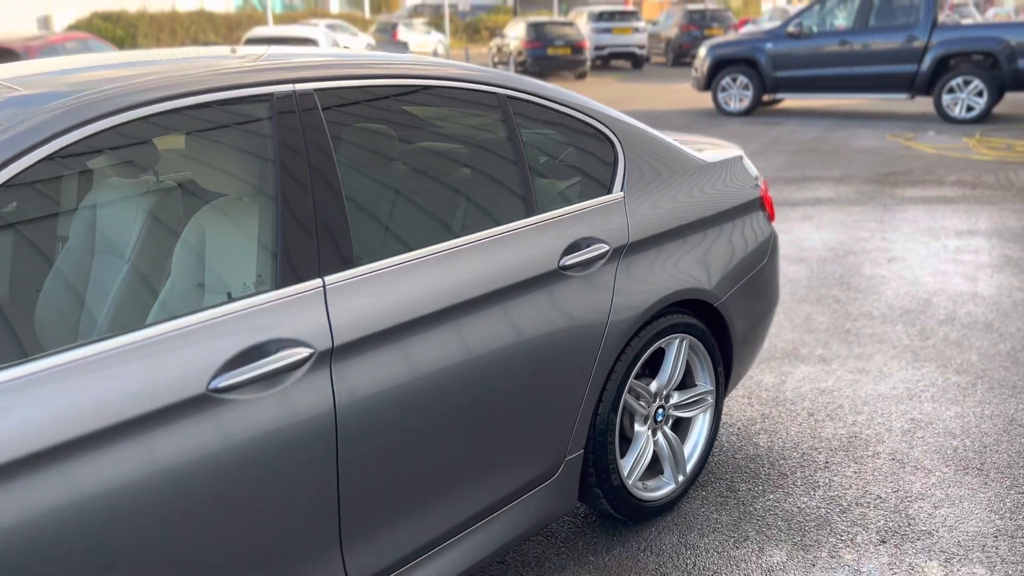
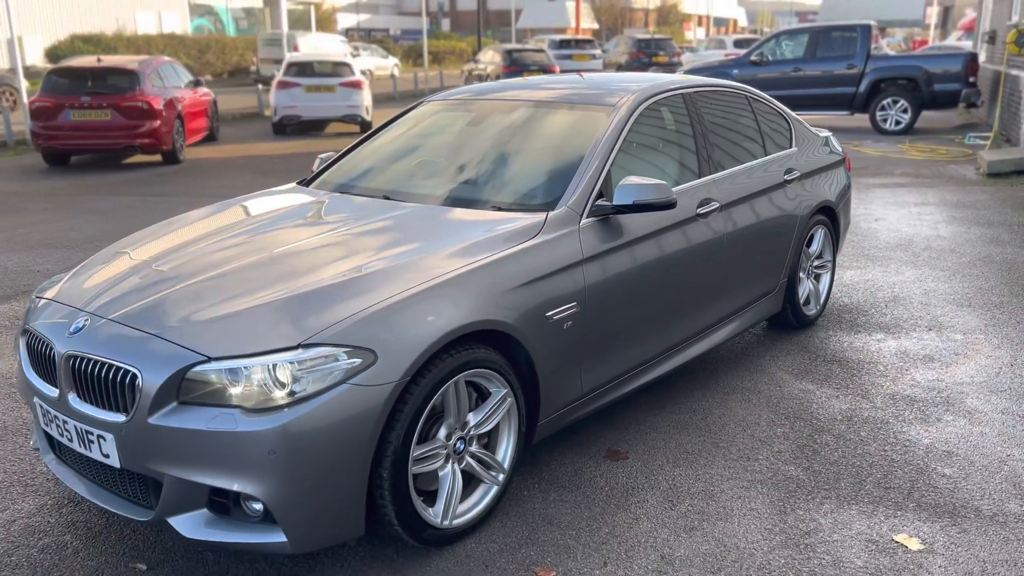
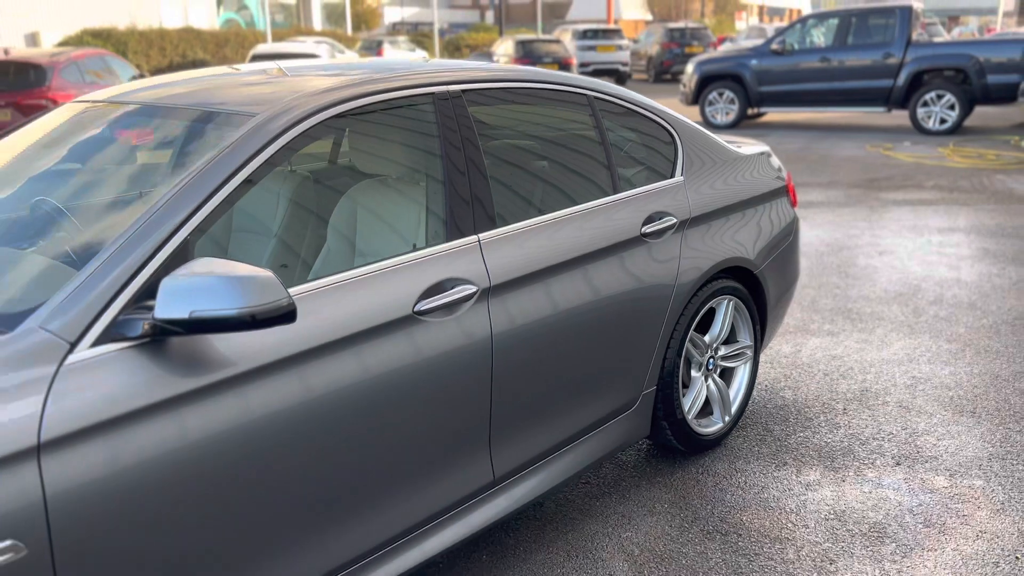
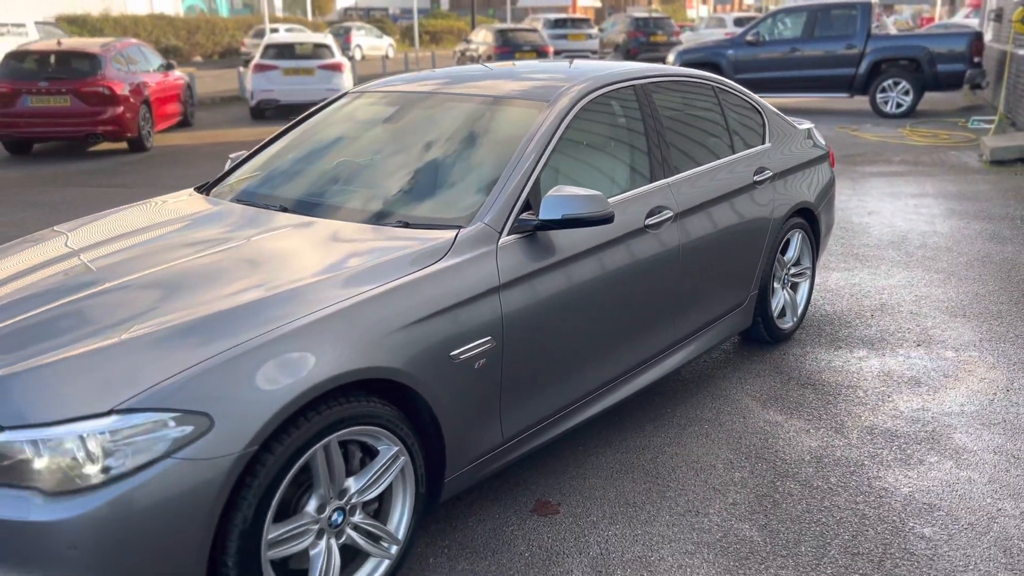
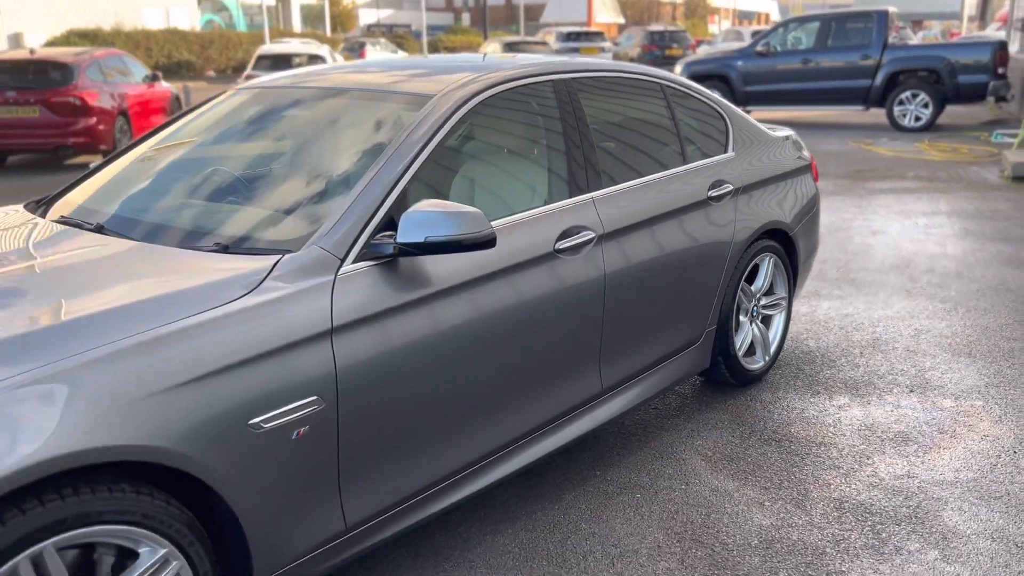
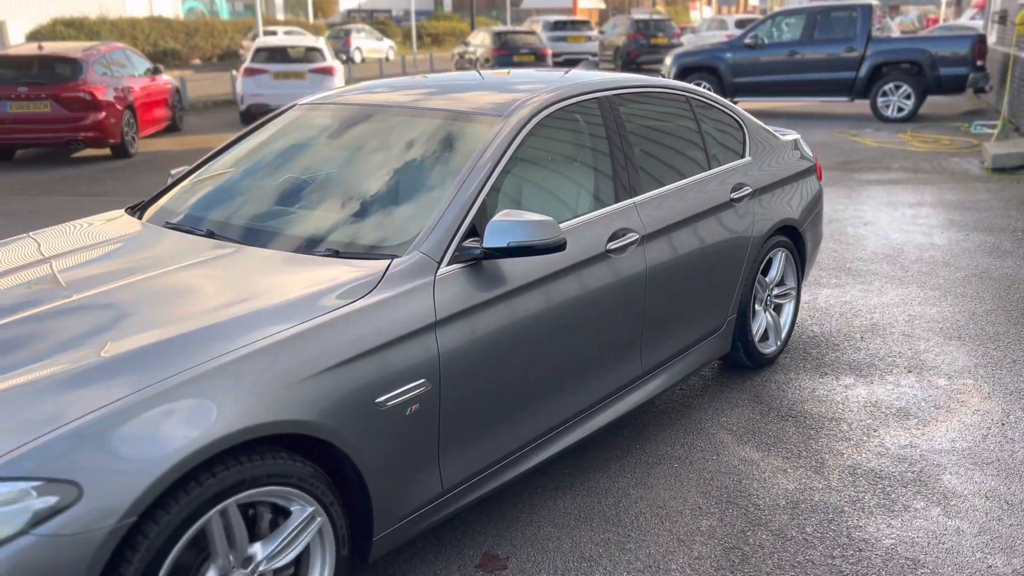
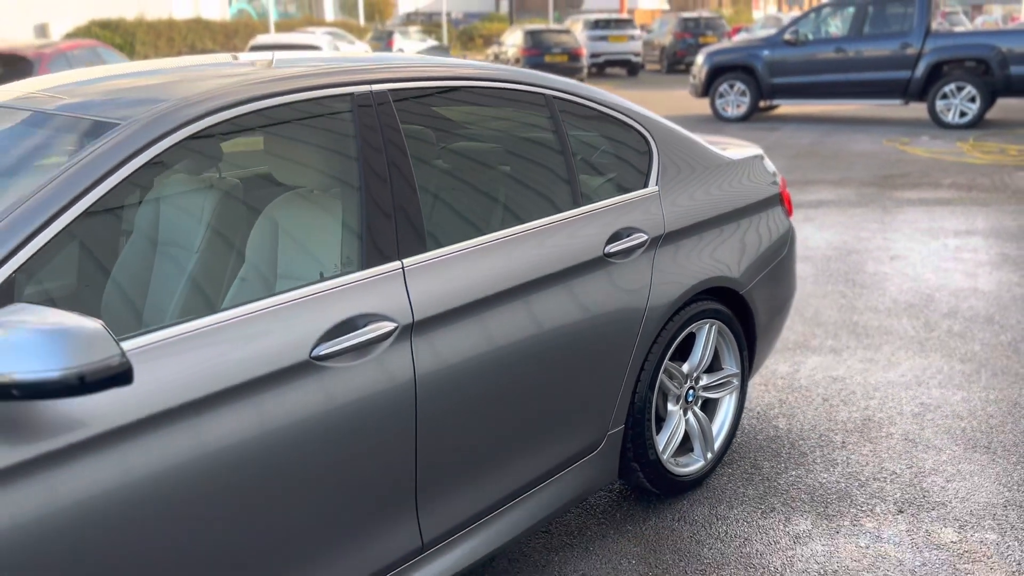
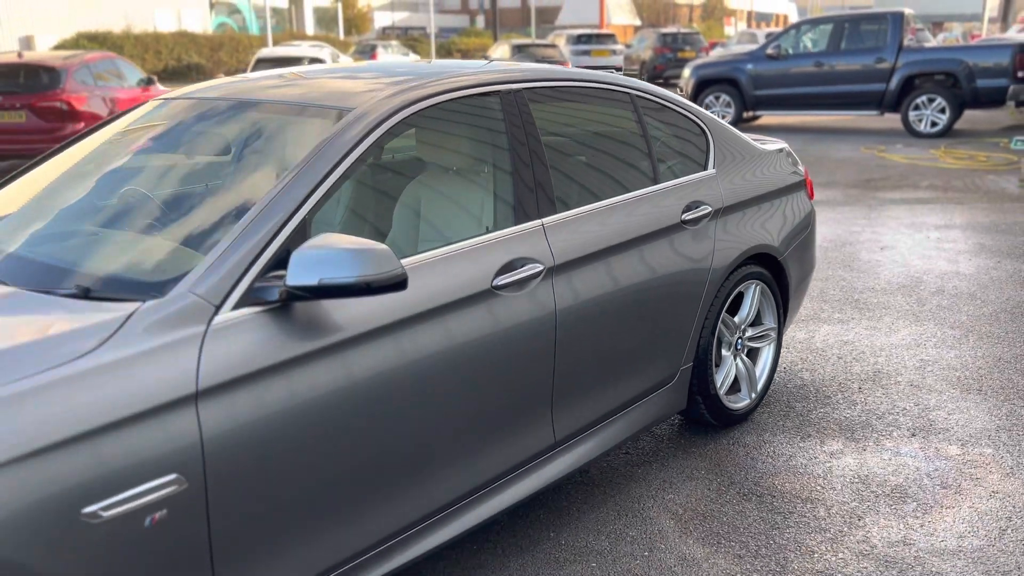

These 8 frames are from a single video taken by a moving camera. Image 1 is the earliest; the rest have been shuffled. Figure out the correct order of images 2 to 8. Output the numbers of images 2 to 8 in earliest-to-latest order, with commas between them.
7, 3, 8, 5, 6, 4, 2
